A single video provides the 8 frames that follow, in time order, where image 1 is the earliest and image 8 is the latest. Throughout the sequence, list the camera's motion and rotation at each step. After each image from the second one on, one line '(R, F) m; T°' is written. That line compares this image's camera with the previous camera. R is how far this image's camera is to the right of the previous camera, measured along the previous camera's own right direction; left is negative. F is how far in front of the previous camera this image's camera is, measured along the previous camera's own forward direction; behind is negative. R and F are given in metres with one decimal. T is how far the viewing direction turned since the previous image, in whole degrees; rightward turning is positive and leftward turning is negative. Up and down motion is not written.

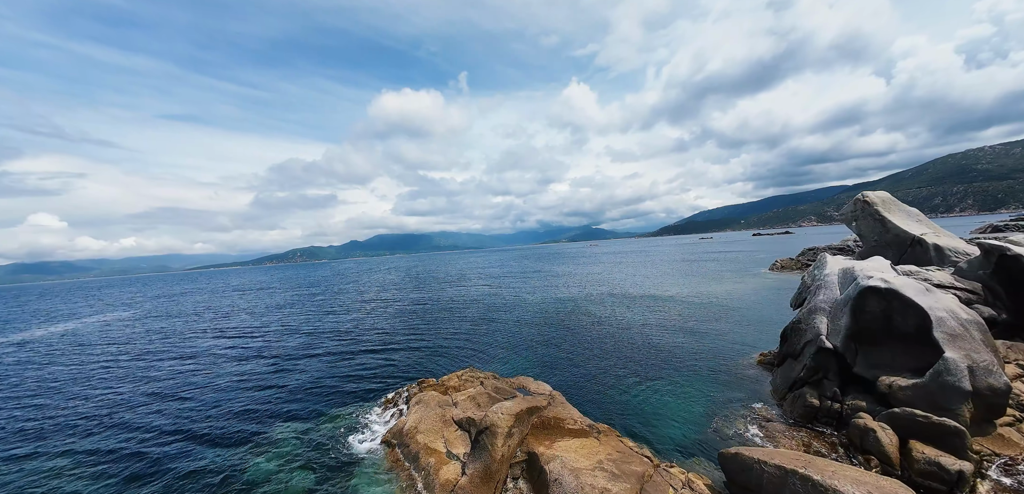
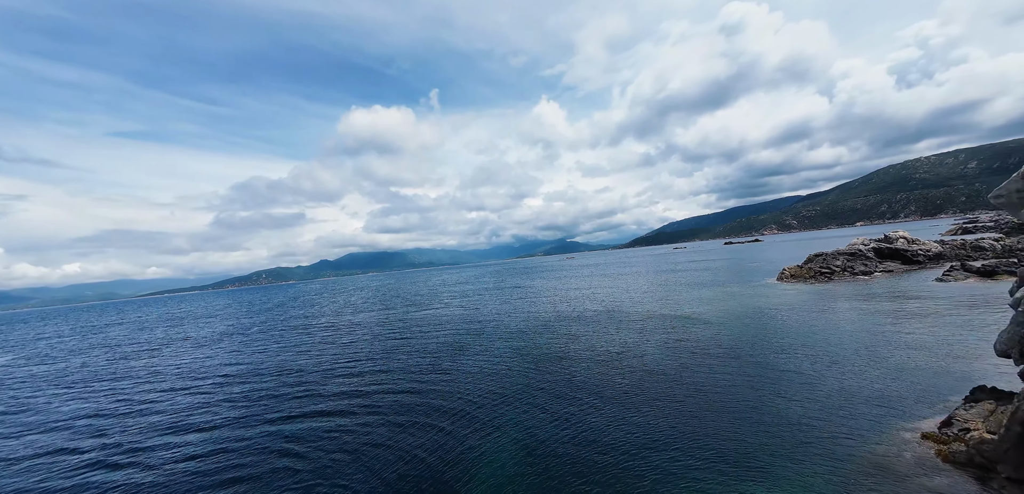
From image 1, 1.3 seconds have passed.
(+0.1, +10.4) m; +4°
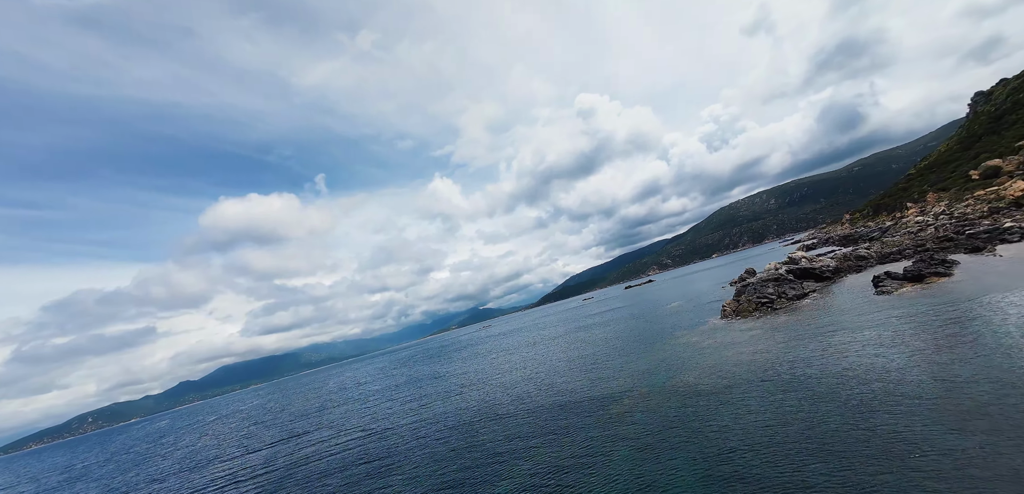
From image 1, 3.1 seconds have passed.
(+0.2, +12.6) m; +16°
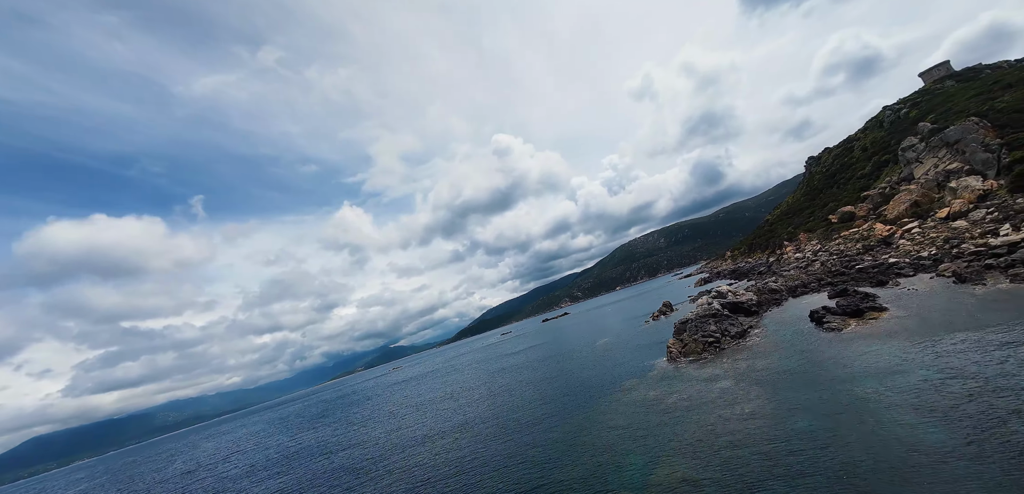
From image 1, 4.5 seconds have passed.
(-0.1, +10.6) m; +14°
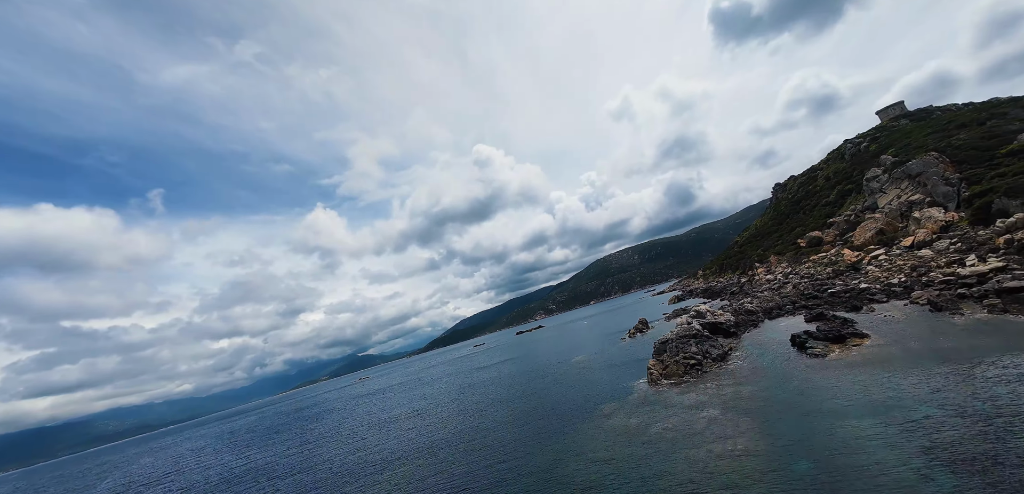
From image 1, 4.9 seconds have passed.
(-0.1, +2.9) m; +4°
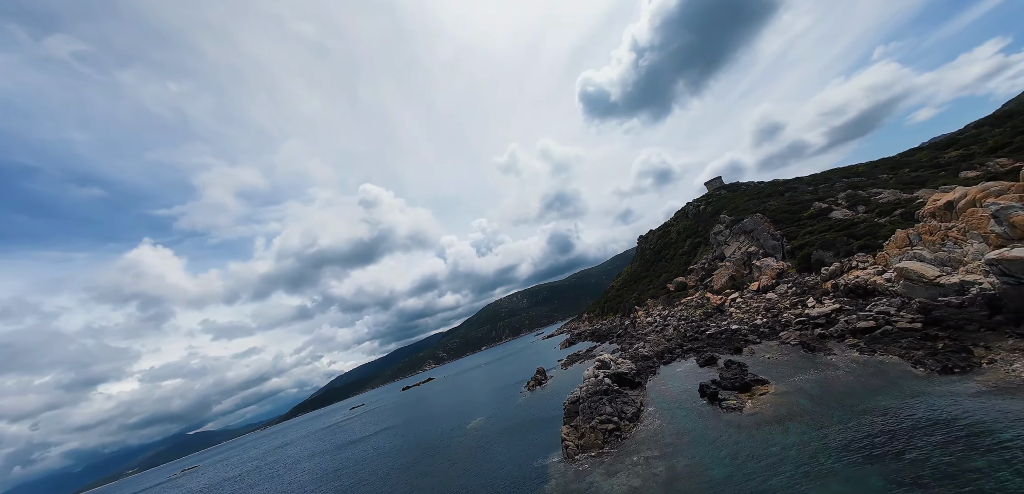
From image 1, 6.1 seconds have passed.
(+0.4, +8.7) m; +18°
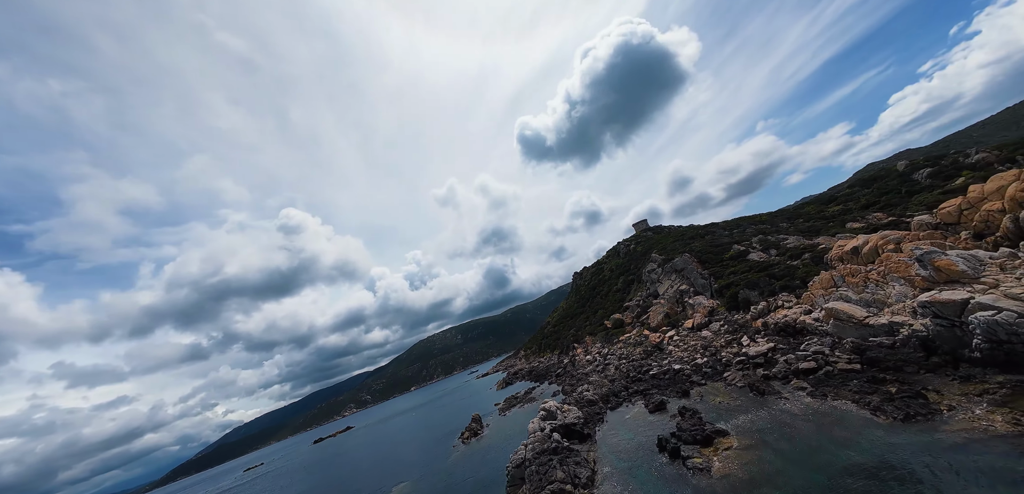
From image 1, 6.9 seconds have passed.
(-0.5, +5.5) m; +10°
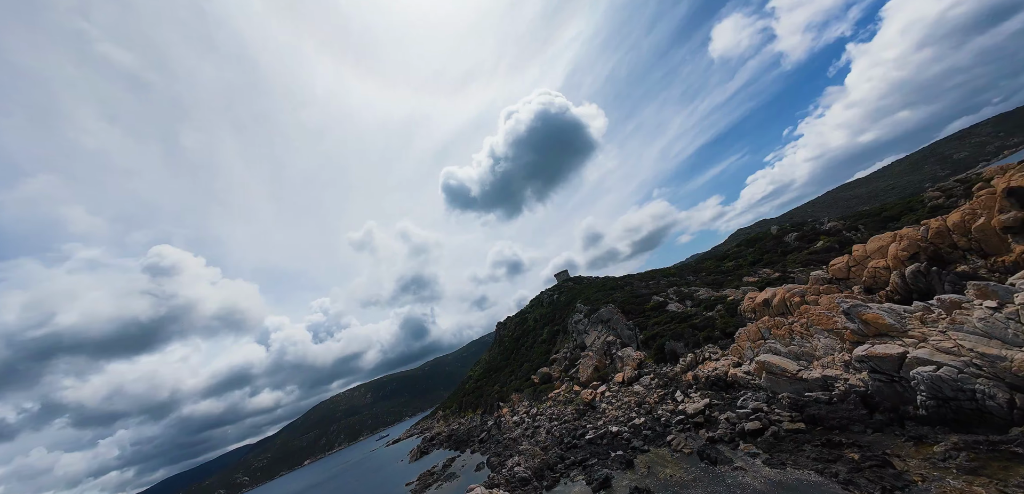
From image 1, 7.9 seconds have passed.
(-0.6, +6.4) m; +13°
